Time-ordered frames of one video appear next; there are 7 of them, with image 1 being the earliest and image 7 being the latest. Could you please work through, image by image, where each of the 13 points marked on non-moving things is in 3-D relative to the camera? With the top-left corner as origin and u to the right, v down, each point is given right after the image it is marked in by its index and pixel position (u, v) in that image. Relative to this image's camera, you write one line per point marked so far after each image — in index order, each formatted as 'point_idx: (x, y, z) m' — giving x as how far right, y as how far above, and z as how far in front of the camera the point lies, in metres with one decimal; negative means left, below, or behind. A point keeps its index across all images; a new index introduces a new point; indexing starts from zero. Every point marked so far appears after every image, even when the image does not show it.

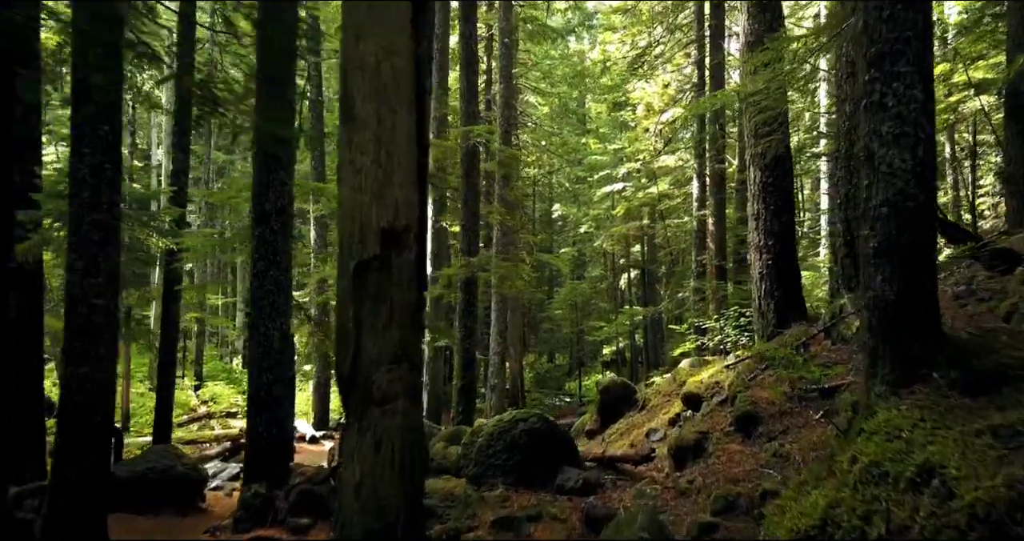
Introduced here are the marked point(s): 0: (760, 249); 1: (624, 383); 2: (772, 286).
0: (+3.4, +0.3, +8.3) m
1: (+1.6, -1.6, +8.9) m
2: (+3.5, -0.2, +8.2) m
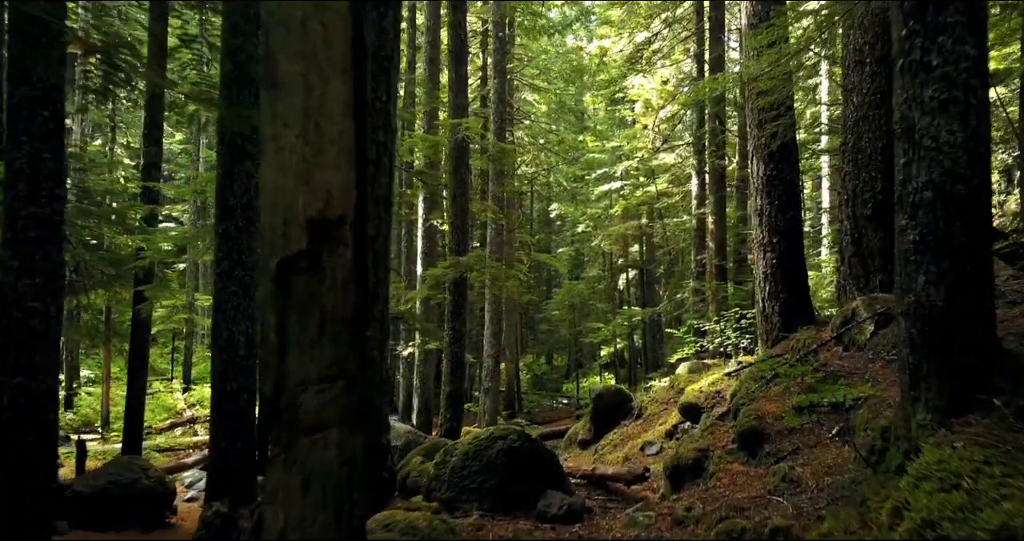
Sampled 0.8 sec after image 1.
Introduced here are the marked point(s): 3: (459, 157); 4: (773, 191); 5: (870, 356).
0: (+3.2, +0.3, +7.8) m
1: (+1.4, -1.6, +8.5) m
2: (+3.3, -0.2, +7.7) m
3: (-1.0, +2.0, +11.1) m
4: (+3.3, +1.1, +7.8) m
5: (+3.5, -0.8, +6.0) m
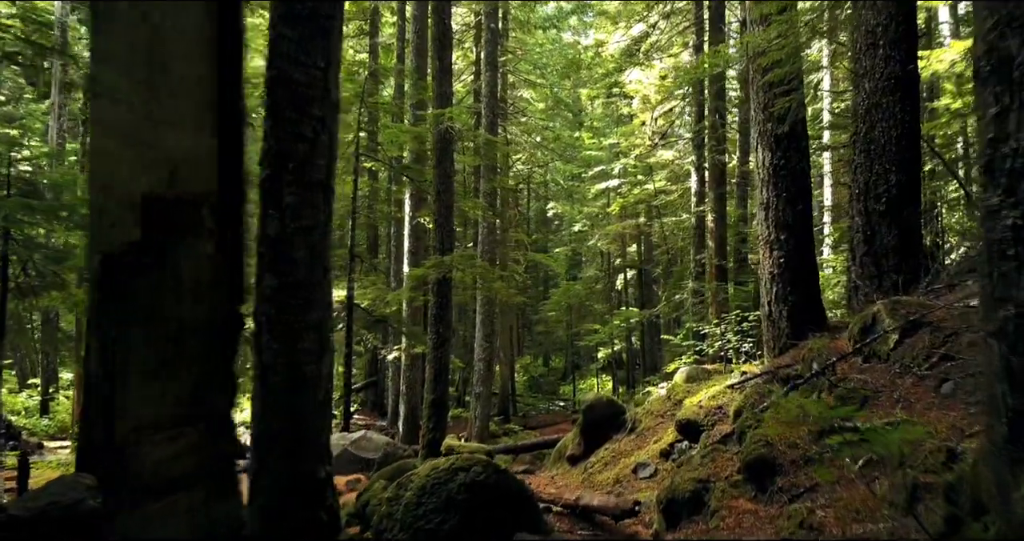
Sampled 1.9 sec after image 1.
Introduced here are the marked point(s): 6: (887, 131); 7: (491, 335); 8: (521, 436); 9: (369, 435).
0: (+3.0, +0.3, +7.2) m
1: (+1.2, -1.6, +7.8) m
2: (+3.1, -0.2, +7.0) m
3: (-1.2, +2.0, +10.5) m
4: (+3.1, +1.1, +7.1) m
5: (+3.3, -0.8, +5.4) m
6: (+4.6, +1.7, +7.7) m
7: (-0.6, -1.7, +17.0) m
8: (+0.3, -5.0, +18.8) m
9: (-2.2, -2.5, +9.5) m
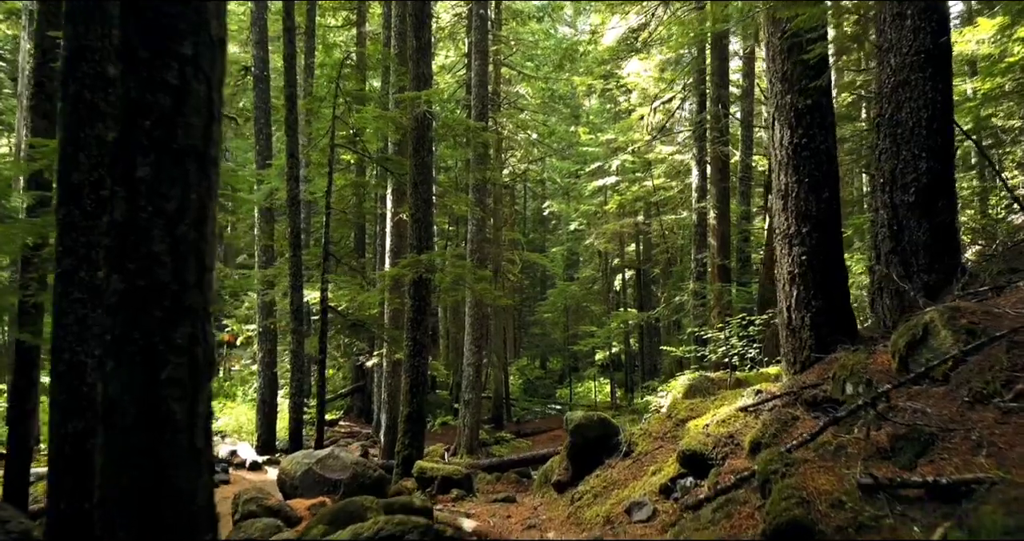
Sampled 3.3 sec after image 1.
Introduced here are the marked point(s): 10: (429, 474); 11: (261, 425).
0: (+2.8, +0.3, +6.3) m
1: (+1.0, -1.6, +6.9) m
2: (+2.9, -0.2, +6.1) m
3: (-1.4, +2.0, +9.5) m
4: (+2.9, +1.1, +6.2) m
5: (+3.1, -0.8, +4.5) m
6: (+4.4, +1.7, +6.8) m
7: (-0.8, -1.7, +16.1) m
8: (+0.1, -5.0, +17.9) m
9: (-2.4, -2.5, +8.5) m
10: (-1.0, -2.4, +7.5) m
11: (-5.6, -3.4, +13.9) m
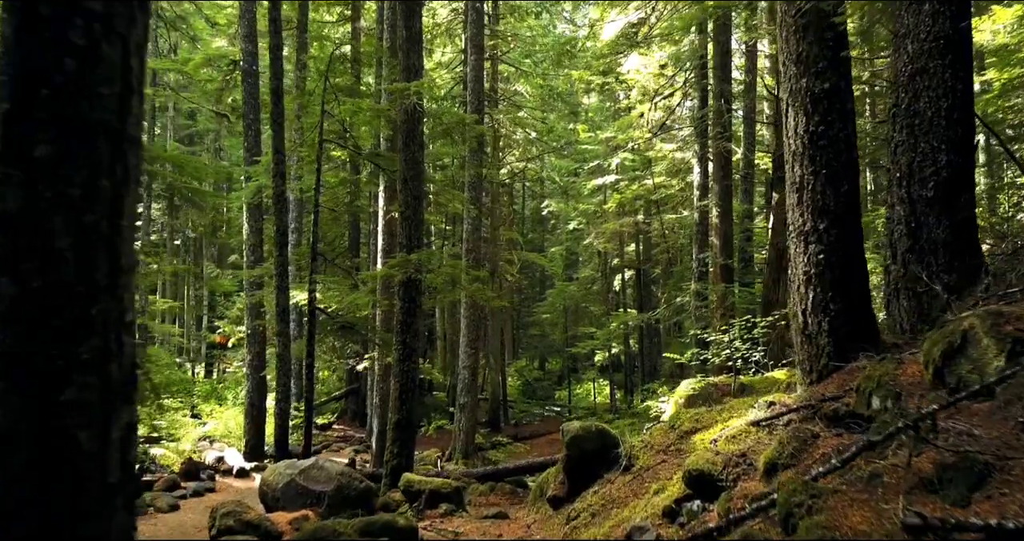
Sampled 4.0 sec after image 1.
0: (+2.7, +0.3, +5.8) m
1: (+0.9, -1.6, +6.5) m
2: (+2.8, -0.2, +5.7) m
3: (-1.5, +2.0, +9.1) m
4: (+2.8, +1.1, +5.8) m
5: (+3.0, -0.8, +4.1) m
6: (+4.3, +1.7, +6.4) m
7: (-0.9, -1.7, +15.7) m
8: (0.0, -5.0, +17.5) m
9: (-2.5, -2.5, +8.1) m
10: (-1.1, -2.4, +7.1) m
11: (-5.7, -3.4, +13.5) m
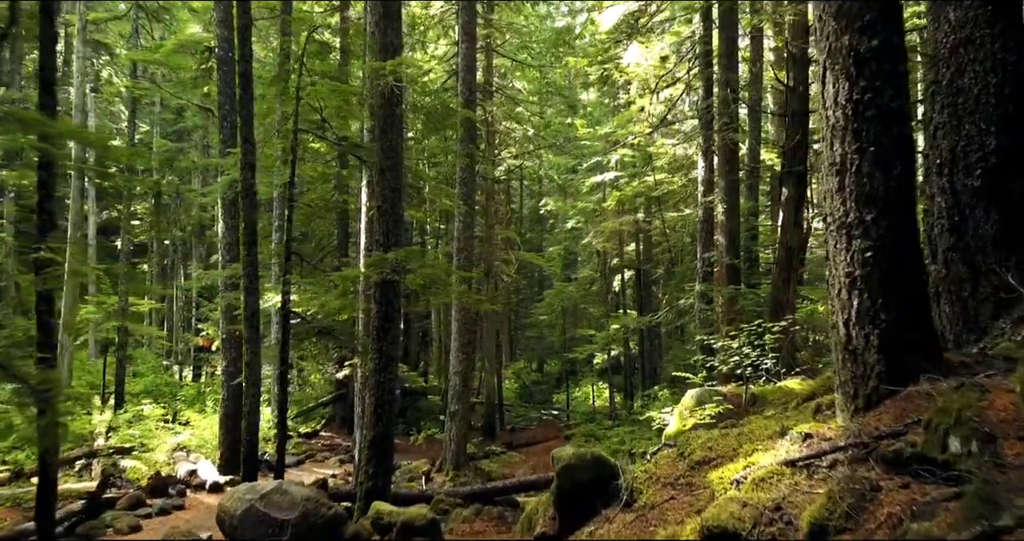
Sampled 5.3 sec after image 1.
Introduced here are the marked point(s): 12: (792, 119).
0: (+2.5, +0.3, +5.0) m
1: (+0.8, -1.6, +5.6) m
2: (+2.7, -0.2, +4.9) m
3: (-1.6, +2.0, +8.3) m
4: (+2.7, +1.1, +4.9) m
5: (+2.8, -0.8, +3.2) m
6: (+4.2, +1.7, +5.6) m
7: (-1.1, -1.7, +14.8) m
8: (-0.2, -5.0, +16.6) m
9: (-2.6, -2.5, +7.3) m
10: (-1.2, -2.4, +6.2) m
11: (-5.8, -3.5, +12.7) m
12: (+5.6, +3.0, +12.6) m
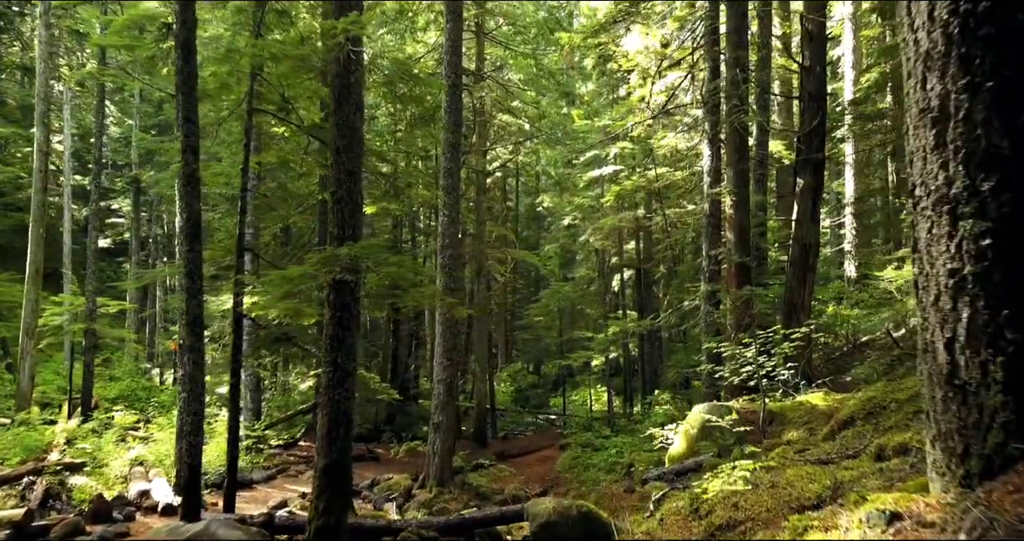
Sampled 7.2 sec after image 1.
0: (+2.3, +0.3, +3.8) m
1: (+0.5, -1.6, +4.4) m
2: (+2.4, -0.2, +3.7) m
3: (-1.9, +2.1, +7.1) m
4: (+2.4, +1.1, +3.8) m
5: (+2.6, -0.8, +2.0) m
6: (+3.9, +1.7, +4.4) m
7: (-1.3, -1.7, +13.6) m
8: (-0.4, -5.0, +15.5) m
9: (-2.9, -2.5, +6.1) m
10: (-1.5, -2.4, +5.0) m
11: (-6.1, -3.4, +11.5) m
12: (+5.4, +3.1, +11.4) m
